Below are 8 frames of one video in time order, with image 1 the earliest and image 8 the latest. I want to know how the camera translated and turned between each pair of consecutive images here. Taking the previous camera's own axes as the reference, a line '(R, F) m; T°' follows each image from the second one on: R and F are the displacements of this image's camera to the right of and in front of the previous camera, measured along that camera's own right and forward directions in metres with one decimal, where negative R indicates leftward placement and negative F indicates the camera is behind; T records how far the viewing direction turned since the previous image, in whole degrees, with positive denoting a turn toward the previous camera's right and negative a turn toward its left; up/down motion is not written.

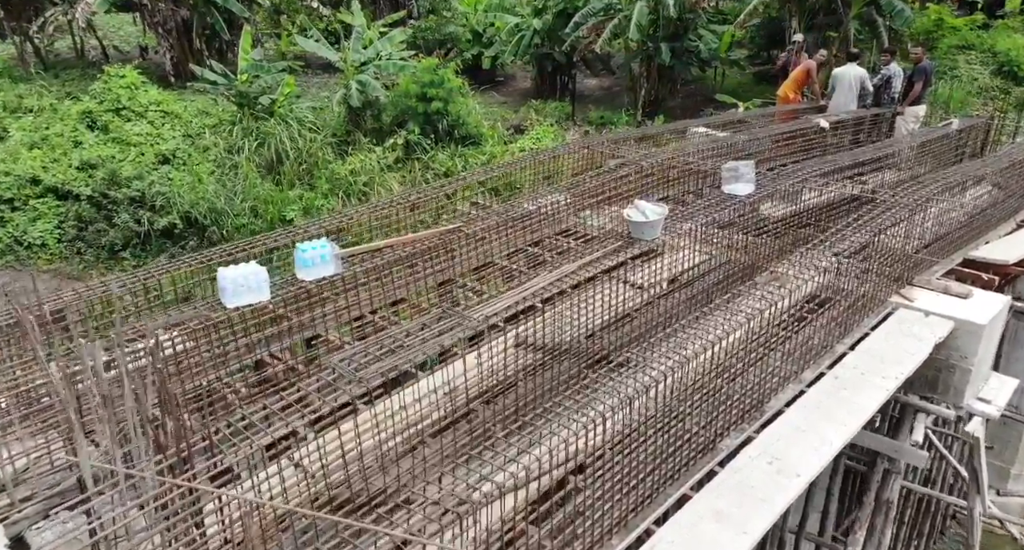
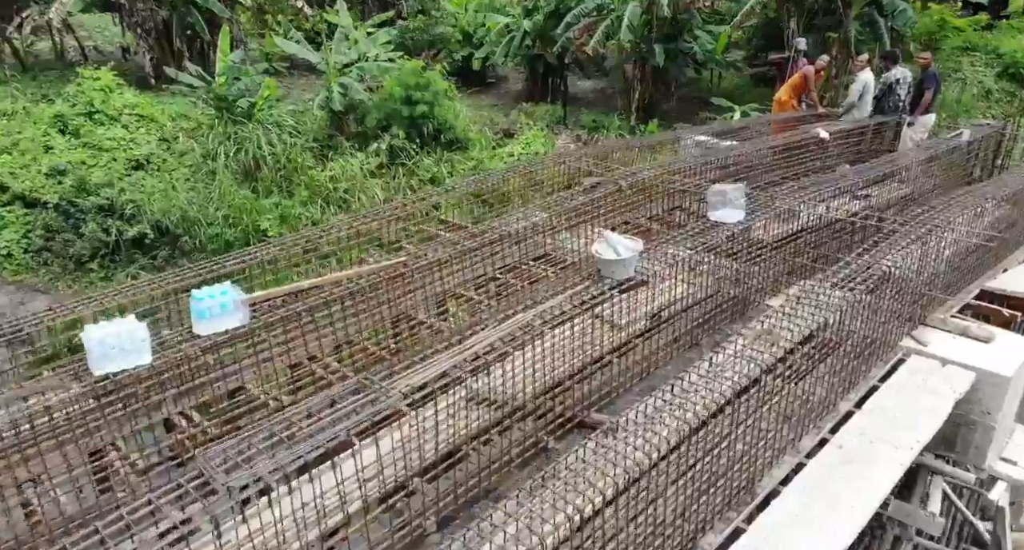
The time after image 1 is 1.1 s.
(+0.2, +0.6) m; 0°
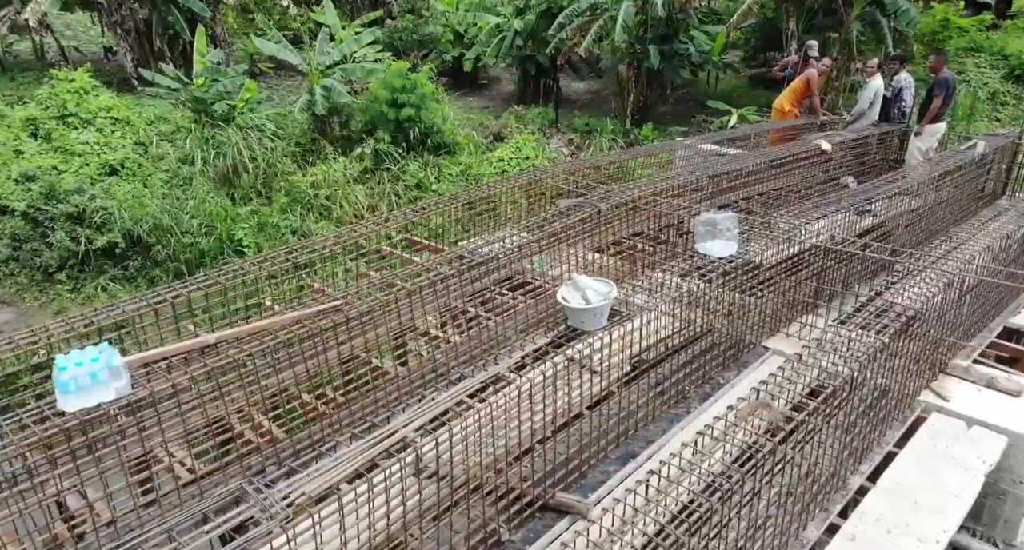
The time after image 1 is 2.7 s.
(+0.2, +0.5) m; 0°
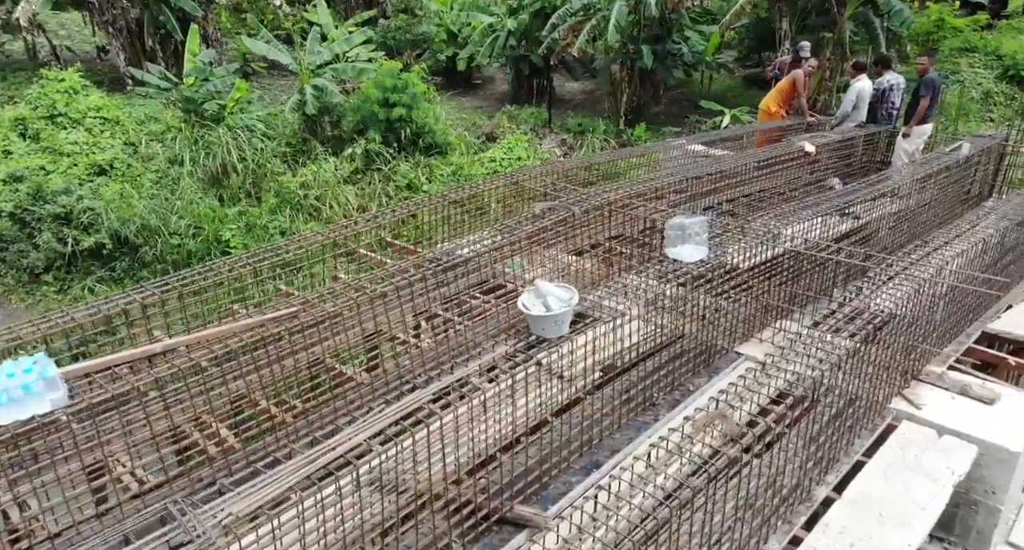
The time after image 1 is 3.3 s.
(+0.2, +0.1) m; 0°
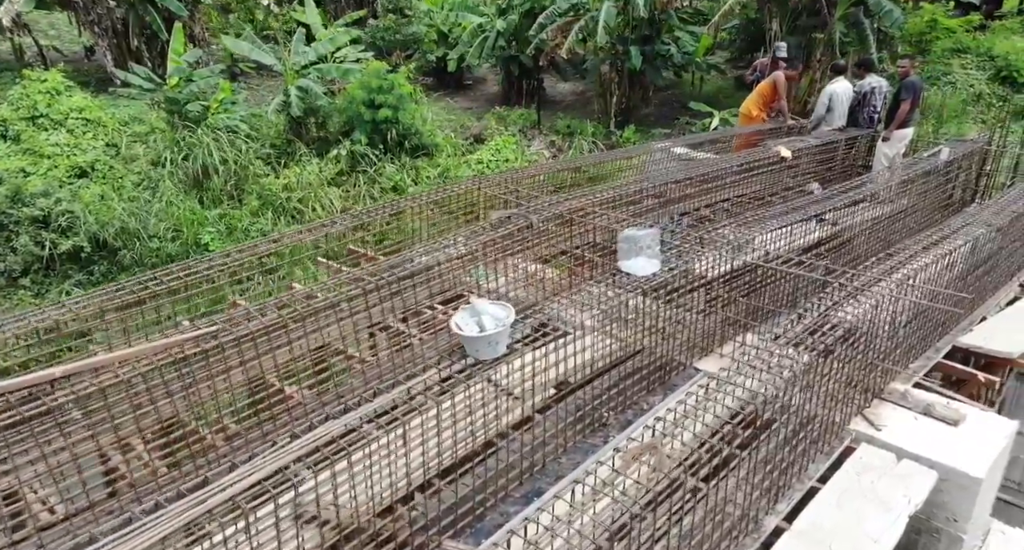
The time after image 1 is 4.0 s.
(+0.2, +0.2) m; 0°
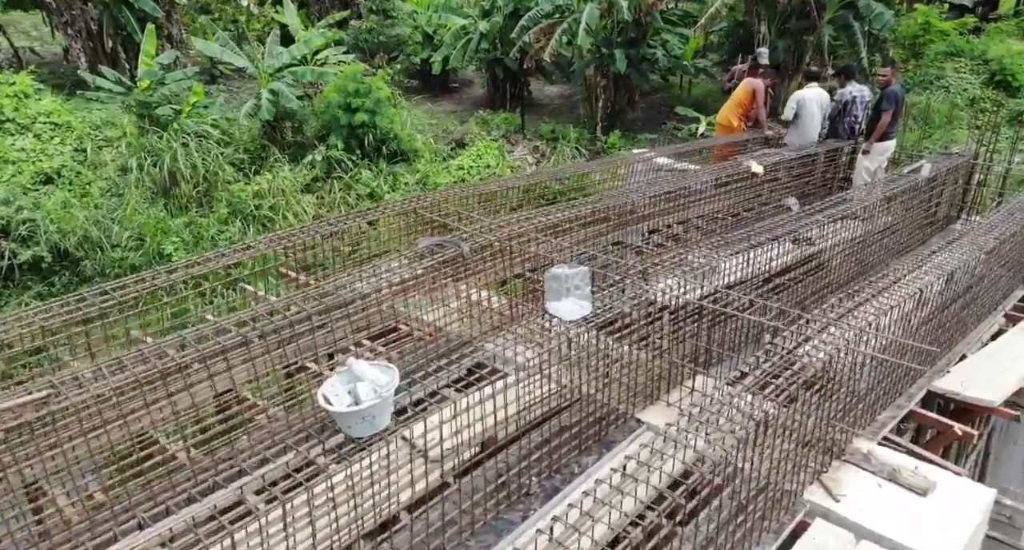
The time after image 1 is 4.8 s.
(+0.3, +0.4) m; 0°
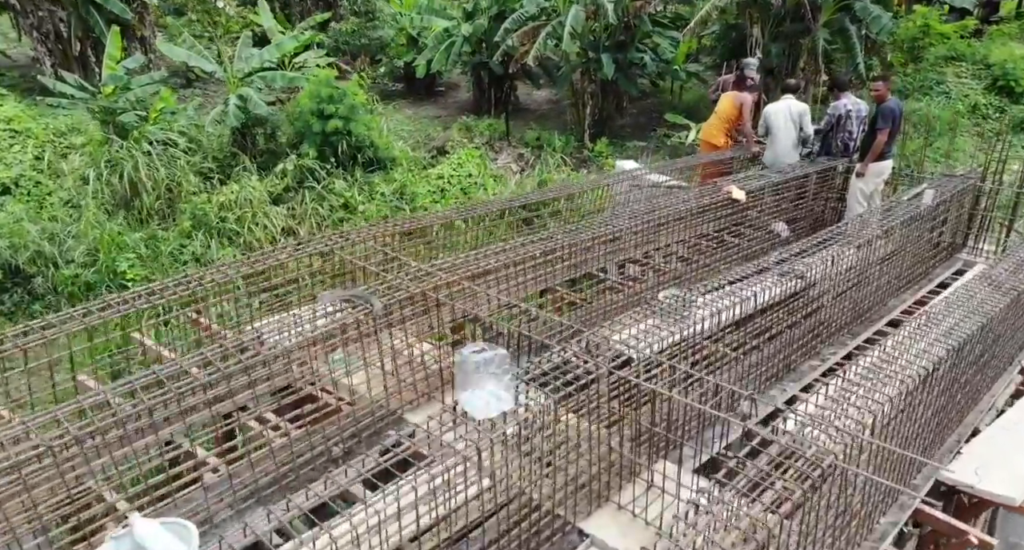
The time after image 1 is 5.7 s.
(+0.3, +0.6) m; 0°
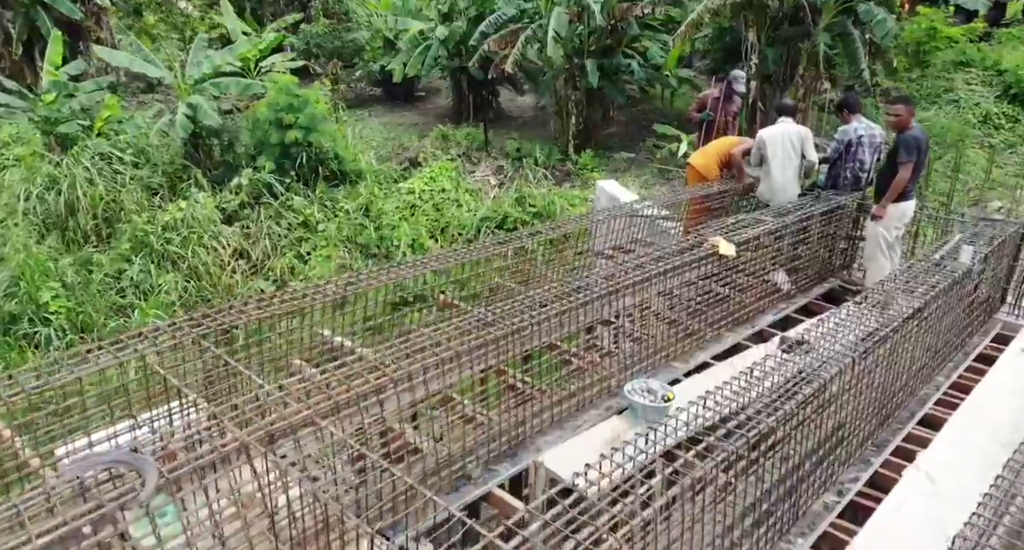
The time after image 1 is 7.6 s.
(+0.3, +1.0) m; 0°
